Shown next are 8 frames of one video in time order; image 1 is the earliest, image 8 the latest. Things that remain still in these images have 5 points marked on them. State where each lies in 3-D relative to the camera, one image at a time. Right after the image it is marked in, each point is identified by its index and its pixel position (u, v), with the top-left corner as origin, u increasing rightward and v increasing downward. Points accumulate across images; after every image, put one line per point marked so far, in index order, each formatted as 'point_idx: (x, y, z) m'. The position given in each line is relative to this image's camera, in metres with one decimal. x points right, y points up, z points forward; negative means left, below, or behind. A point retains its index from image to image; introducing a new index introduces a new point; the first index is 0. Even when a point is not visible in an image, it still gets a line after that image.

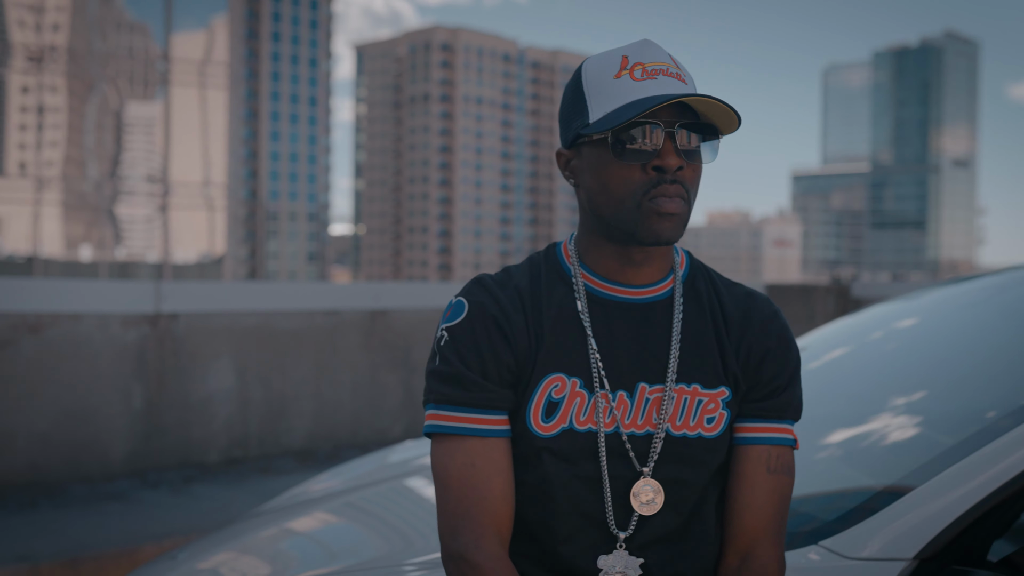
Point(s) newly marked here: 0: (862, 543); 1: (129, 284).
0: (+0.7, -0.5, +1.6) m
1: (-2.4, 0.0, +5.3) m
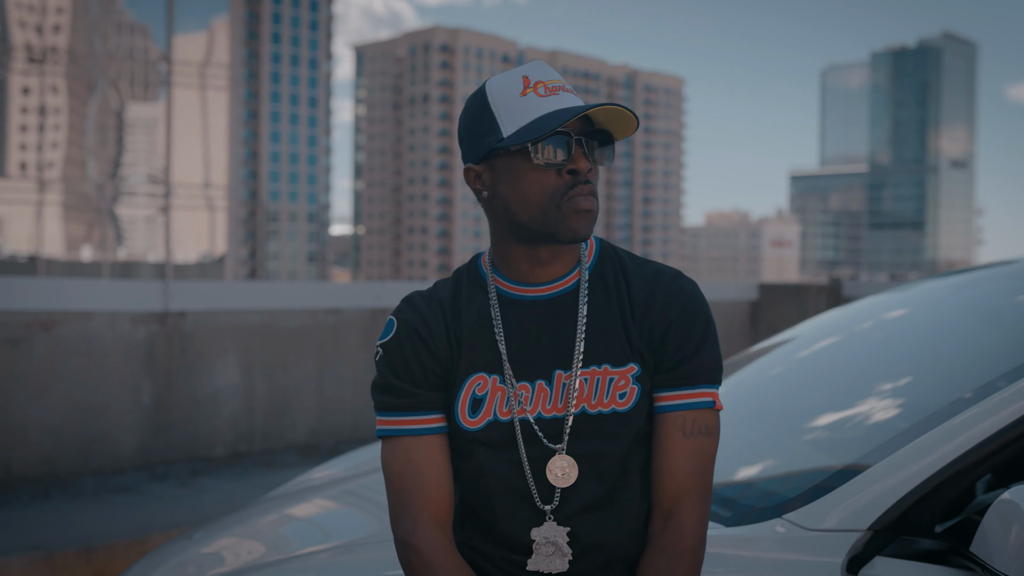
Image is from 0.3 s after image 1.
0: (+0.7, -0.5, +1.7) m
1: (-2.5, 0.0, +5.4) m
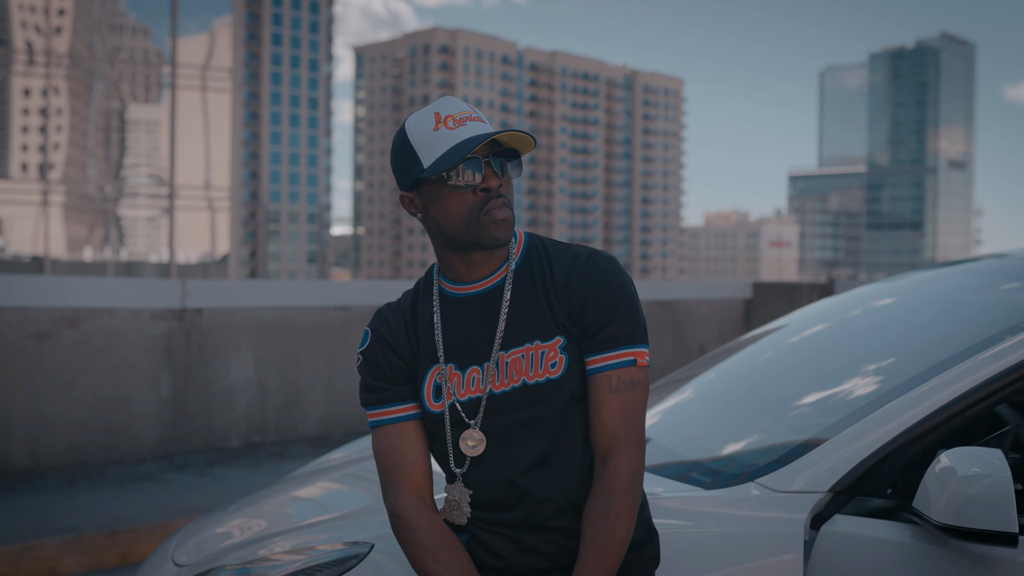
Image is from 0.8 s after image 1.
0: (+0.7, -0.5, +2.0) m
1: (-2.4, 0.0, +5.7) m
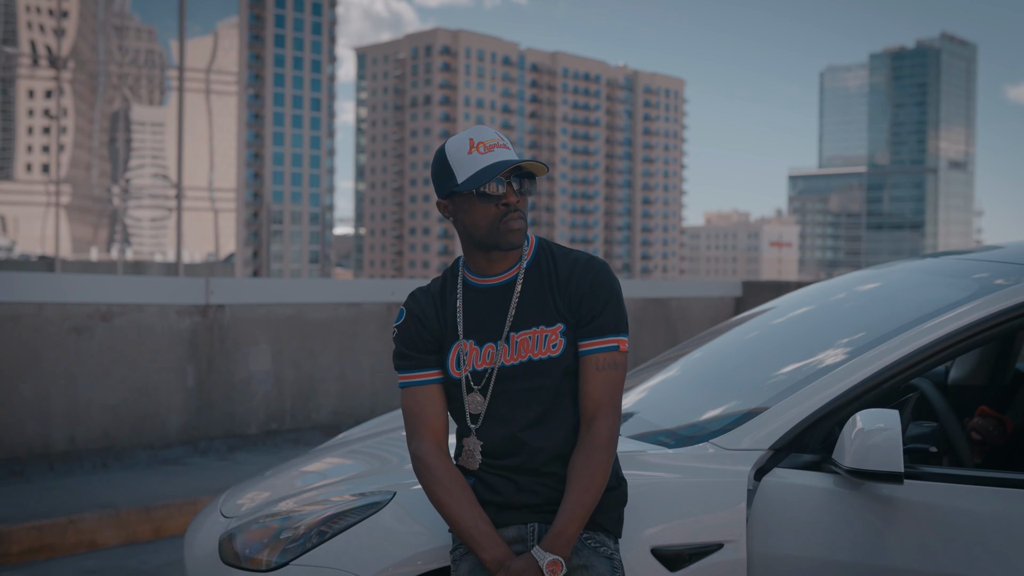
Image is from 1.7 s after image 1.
0: (+0.7, -0.4, +2.4) m
1: (-2.4, +0.1, +6.1) m
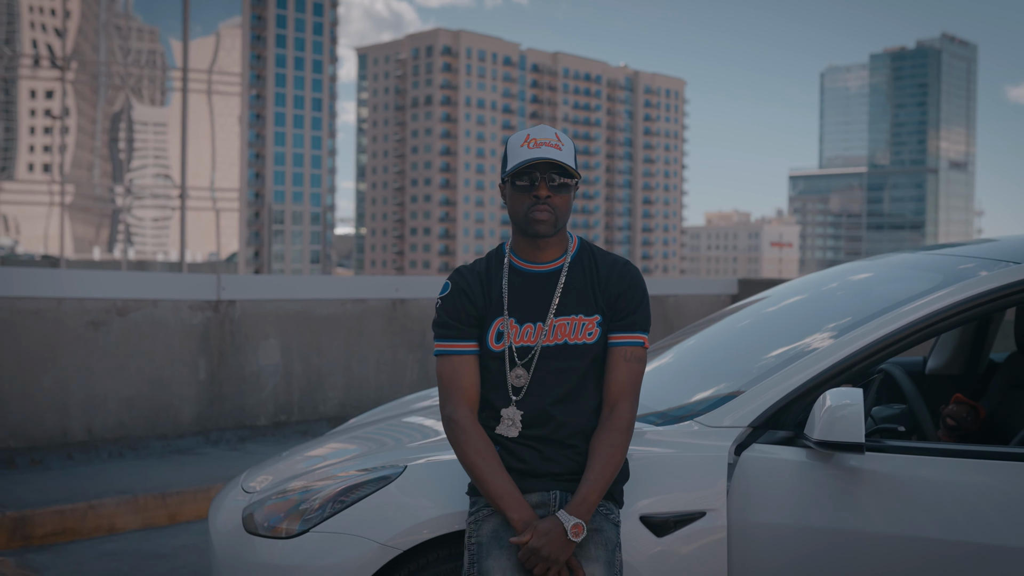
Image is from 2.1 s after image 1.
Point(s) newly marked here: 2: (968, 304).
0: (+0.7, -0.4, +2.7) m
1: (-2.4, +0.1, +6.4) m
2: (+1.5, -0.1, +2.6) m
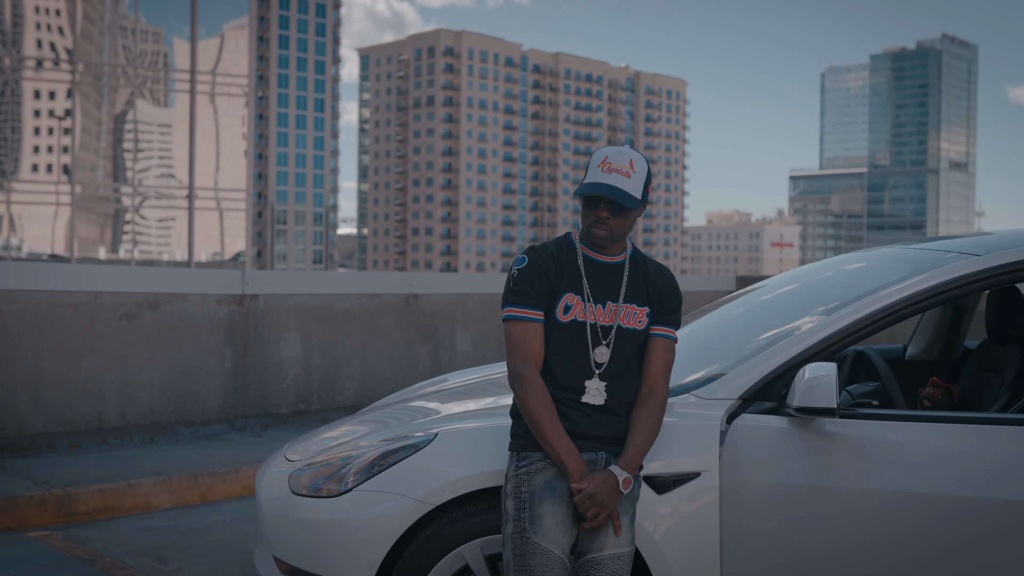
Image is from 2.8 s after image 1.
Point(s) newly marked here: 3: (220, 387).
0: (+0.8, -0.4, +3.0) m
1: (-2.4, +0.1, +6.7) m
2: (+1.5, 0.0, +3.0) m
3: (-2.4, -0.8, +6.7) m
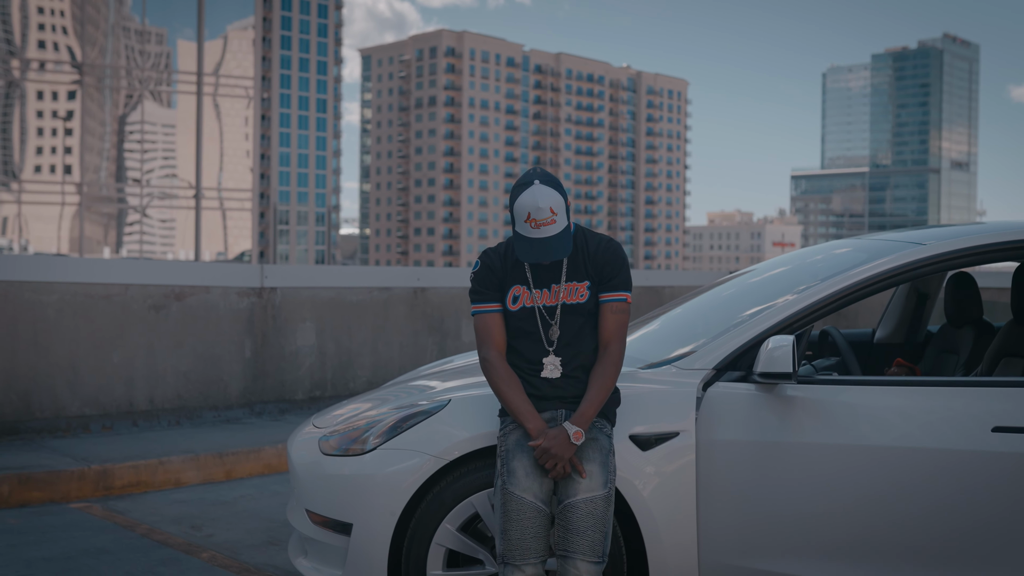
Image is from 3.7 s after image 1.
0: (+0.8, -0.3, +3.4) m
1: (-2.4, +0.2, +7.2) m
2: (+1.5, +0.1, +3.4) m
3: (-2.4, -0.8, +7.1) m
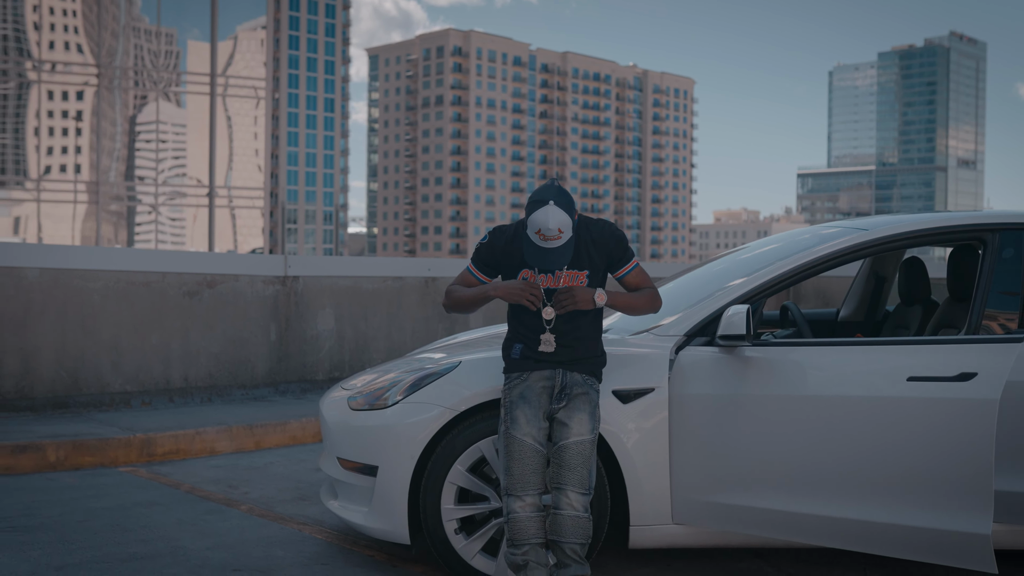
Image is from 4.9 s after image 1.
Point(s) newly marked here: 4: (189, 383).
0: (+0.8, -0.2, +4.0) m
1: (-2.3, +0.3, +7.8) m
2: (+1.5, +0.2, +4.0) m
3: (-2.3, -0.6, +7.7) m
4: (-2.9, -0.9, +7.4) m
